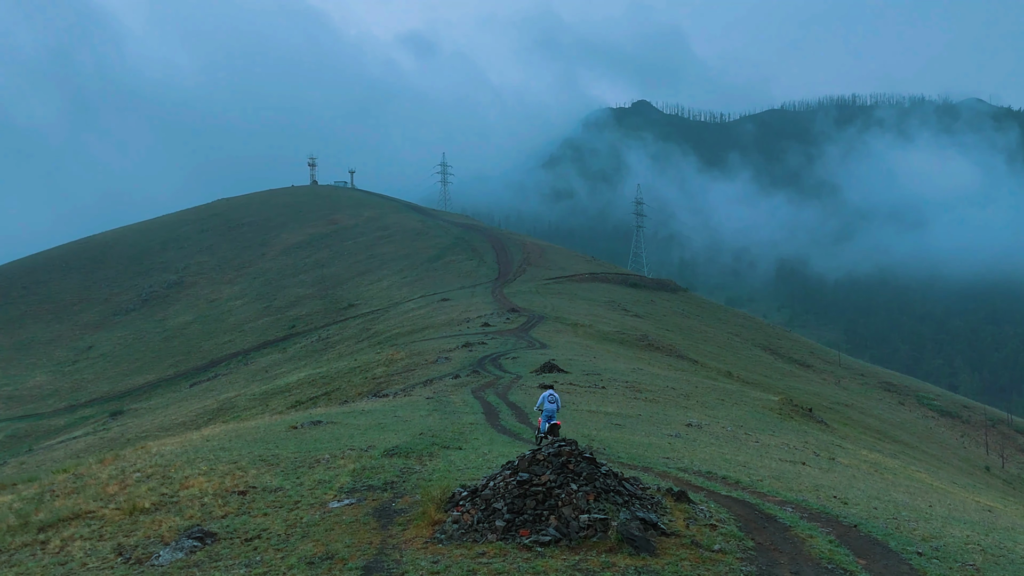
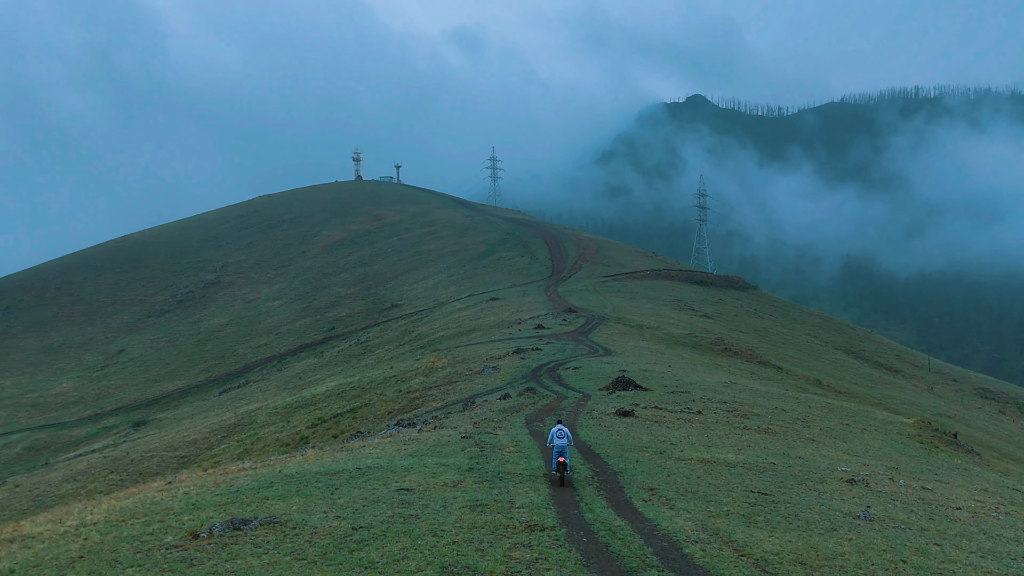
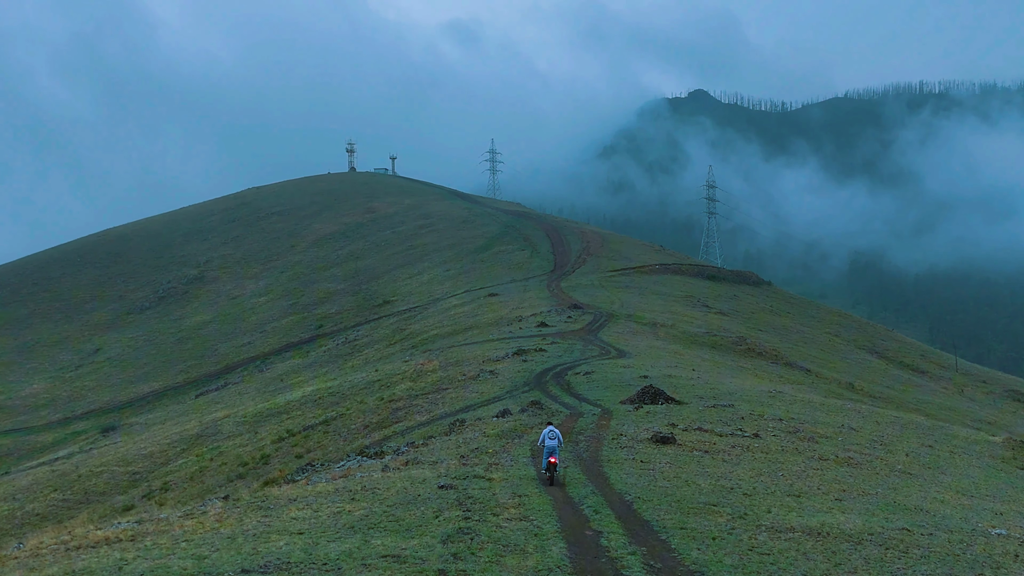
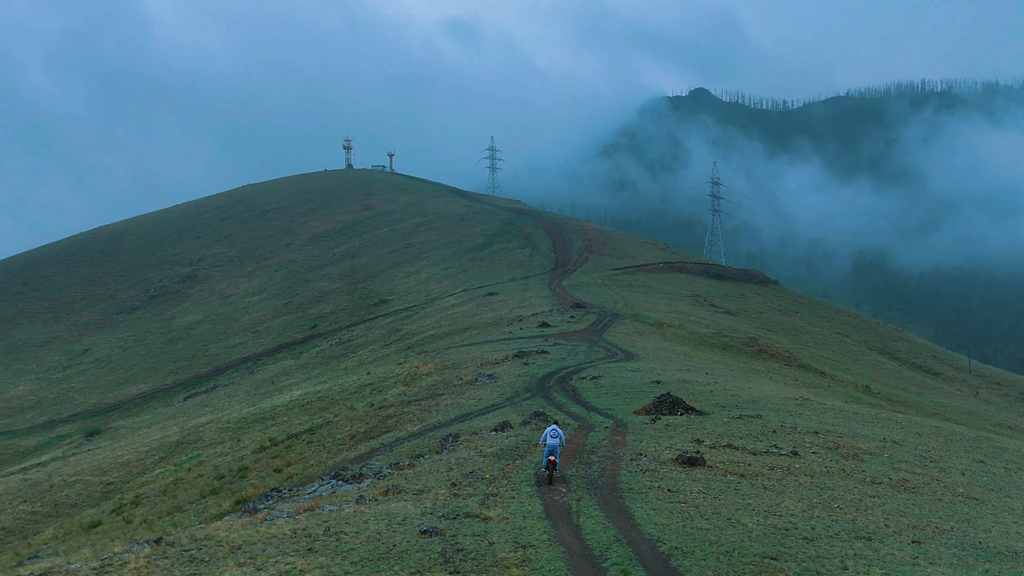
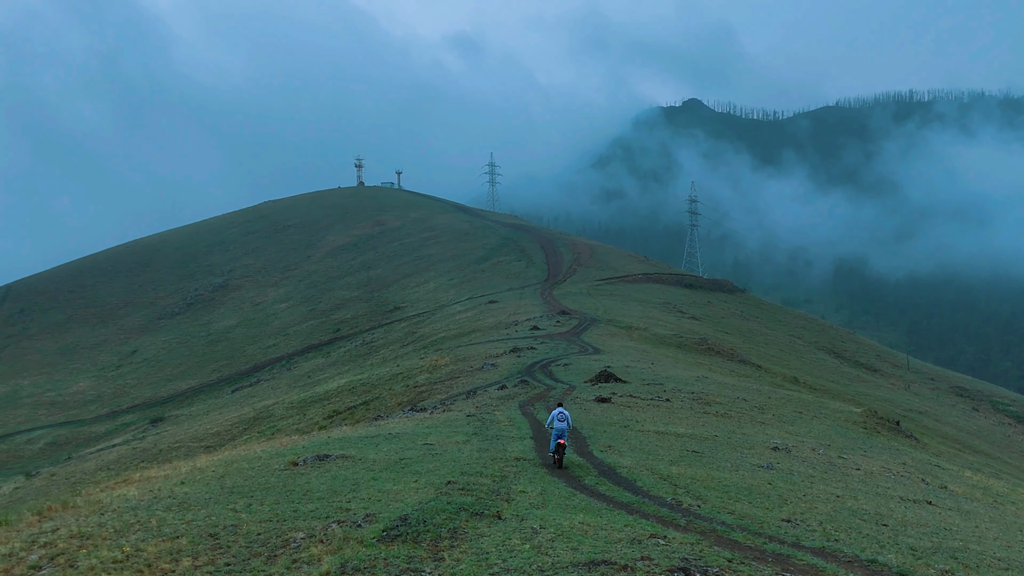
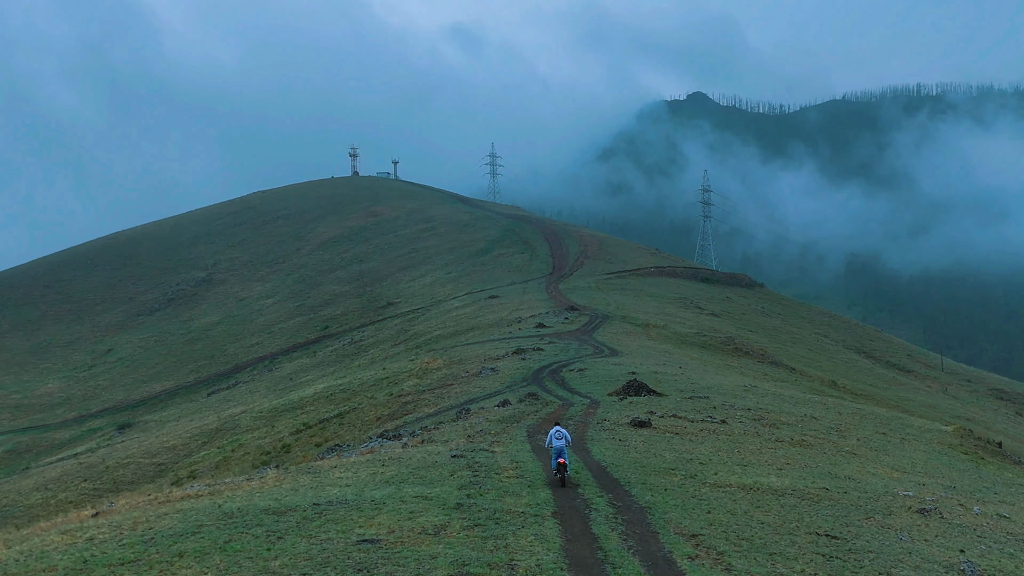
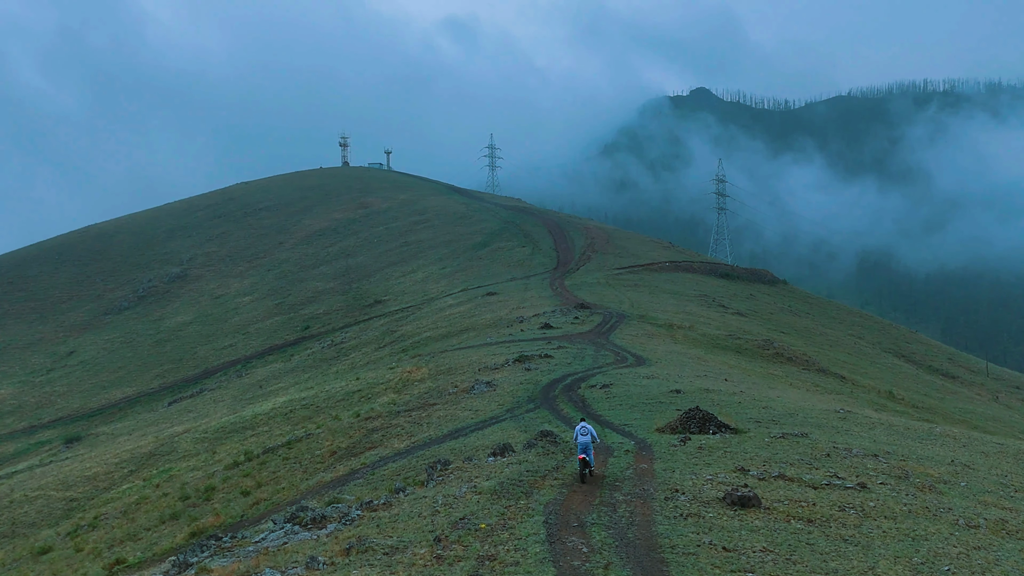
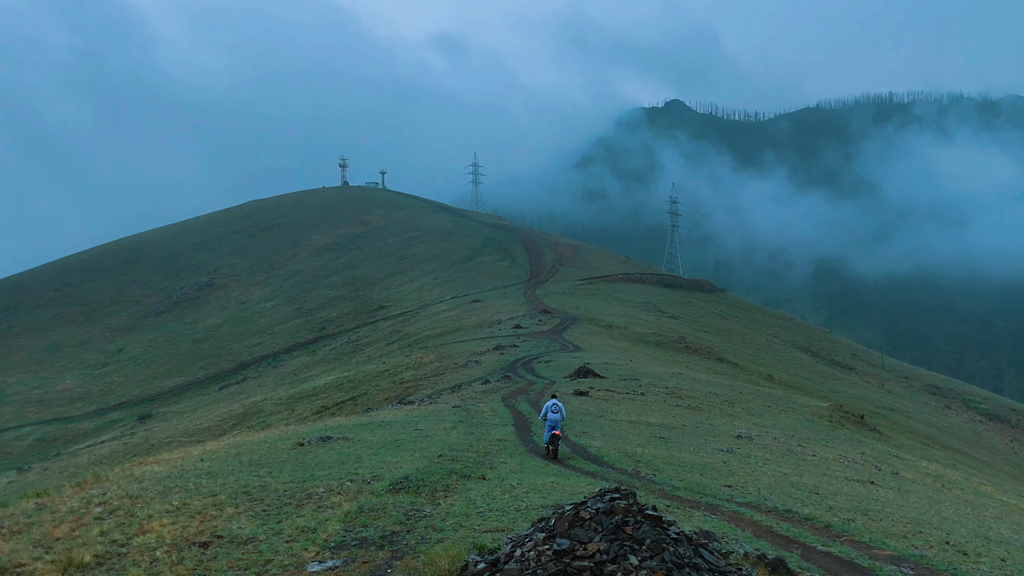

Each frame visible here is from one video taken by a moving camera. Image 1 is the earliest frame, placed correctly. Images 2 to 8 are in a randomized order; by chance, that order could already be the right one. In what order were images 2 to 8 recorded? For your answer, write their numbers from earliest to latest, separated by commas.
8, 5, 2, 6, 3, 4, 7
